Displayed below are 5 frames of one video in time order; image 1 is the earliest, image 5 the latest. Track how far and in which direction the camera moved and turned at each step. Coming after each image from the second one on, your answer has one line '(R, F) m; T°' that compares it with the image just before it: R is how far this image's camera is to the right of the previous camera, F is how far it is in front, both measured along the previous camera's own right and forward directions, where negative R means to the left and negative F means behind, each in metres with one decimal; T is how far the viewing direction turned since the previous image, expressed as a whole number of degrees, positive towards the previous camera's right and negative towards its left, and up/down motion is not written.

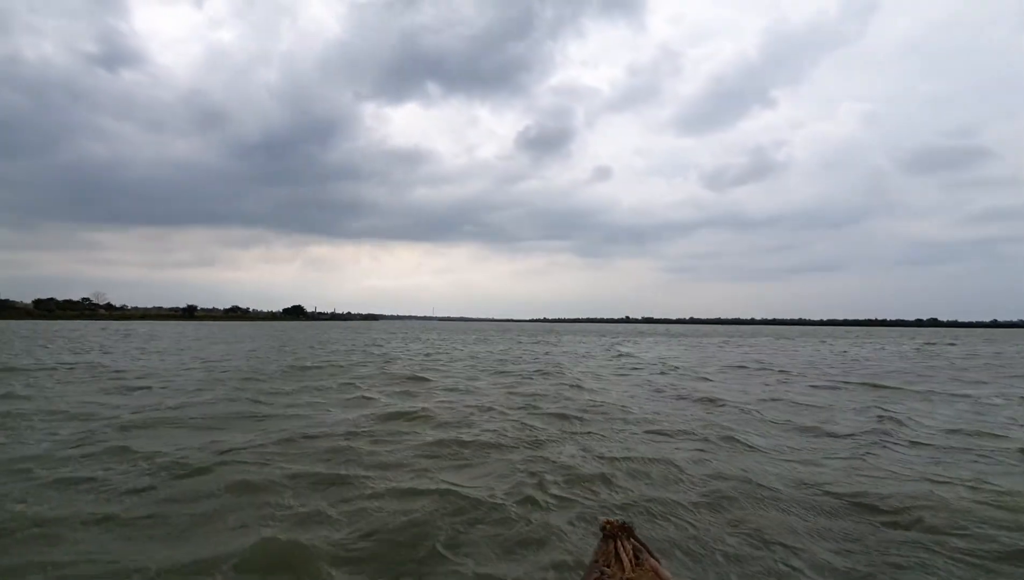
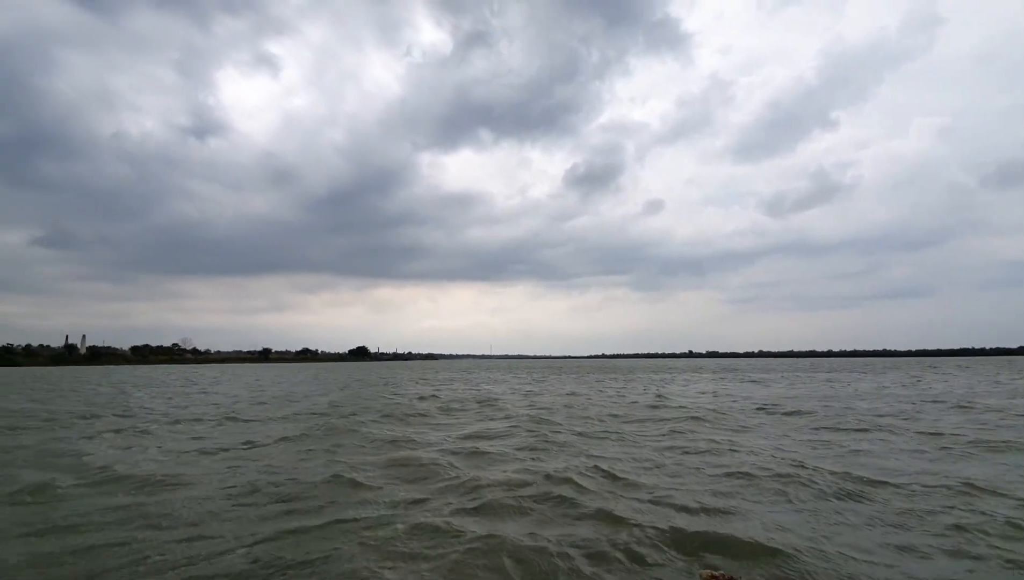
(0.0, +0.4) m; -7°
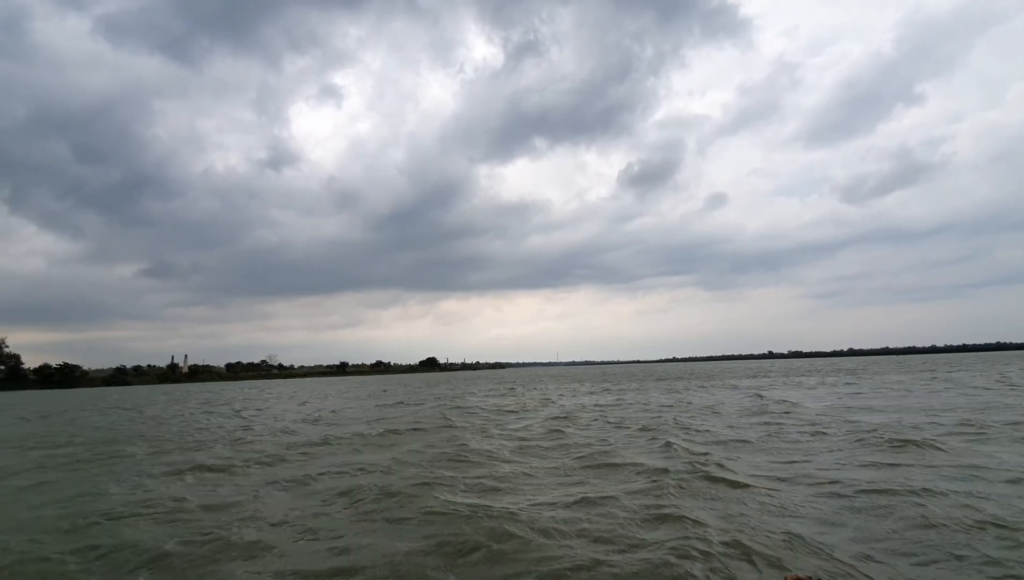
(-0.7, +0.1) m; -7°
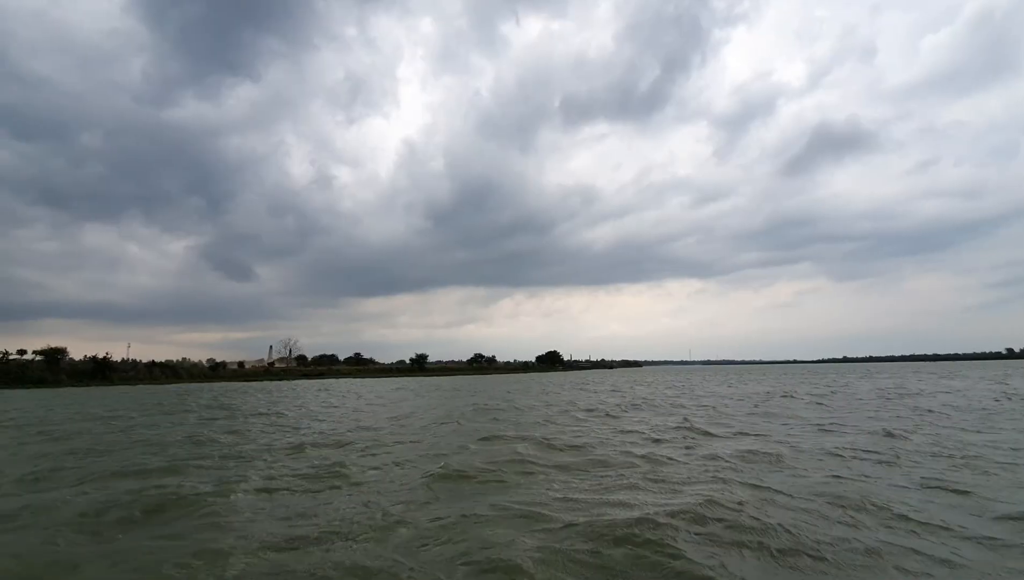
(-4.6, +6.1) m; -12°
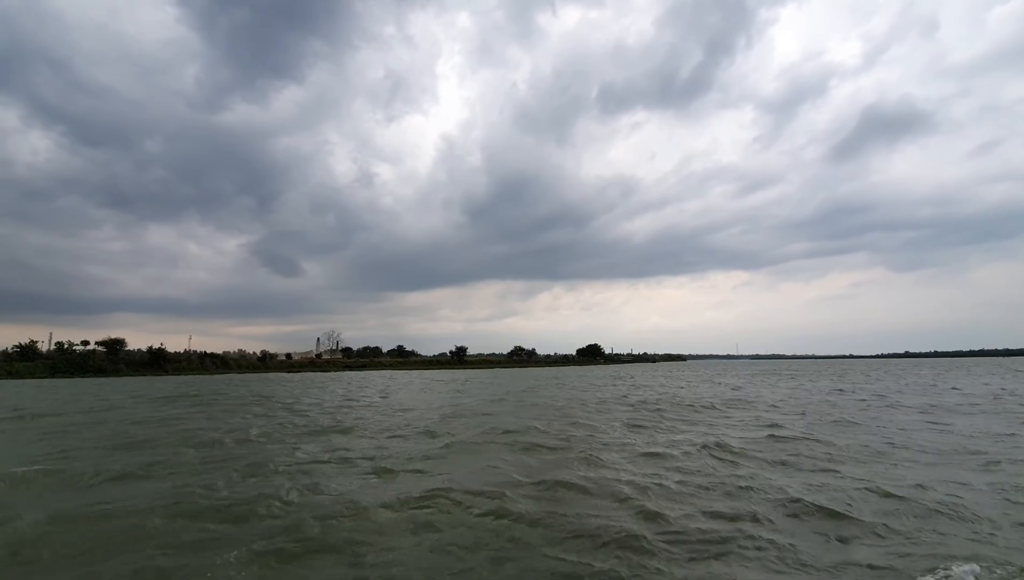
(-0.5, +1.3) m; -5°
